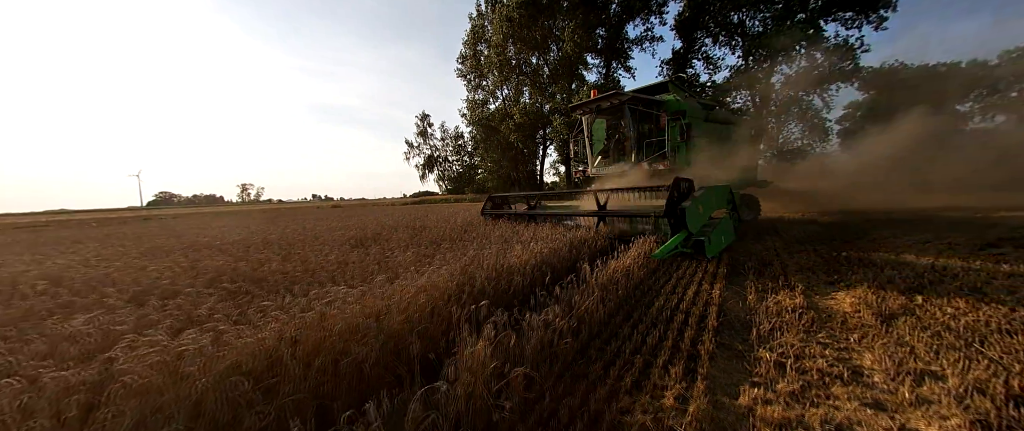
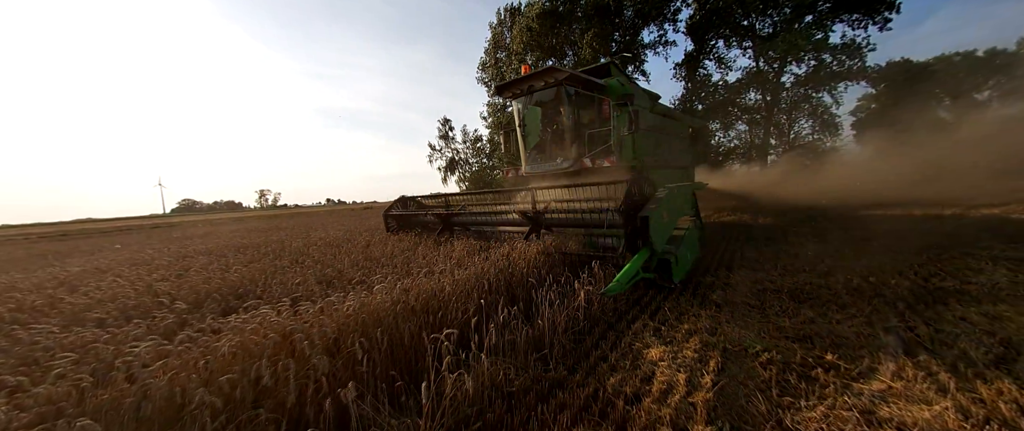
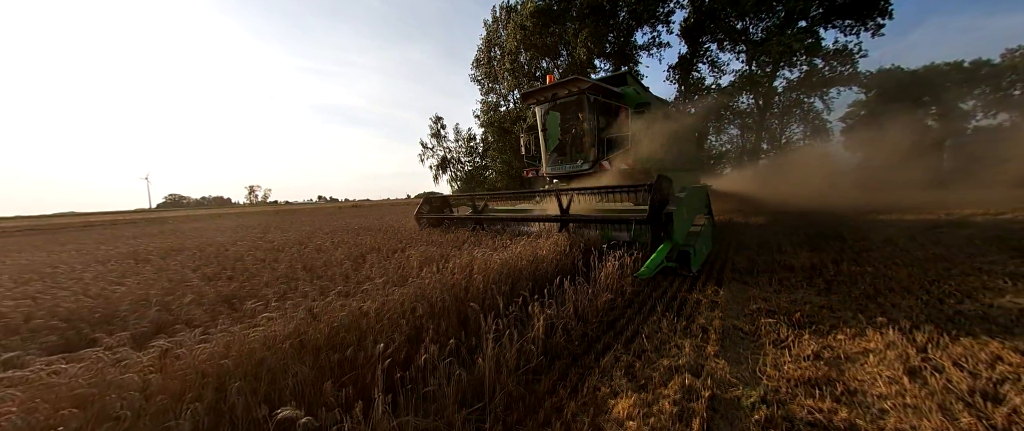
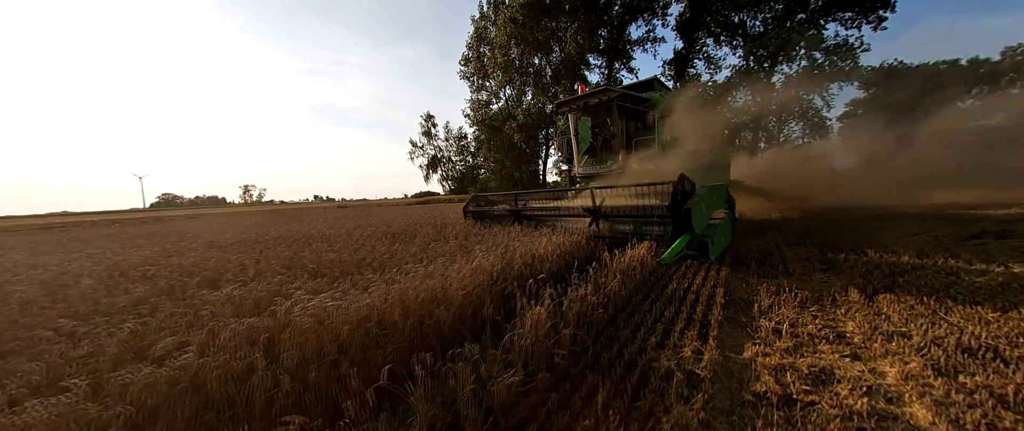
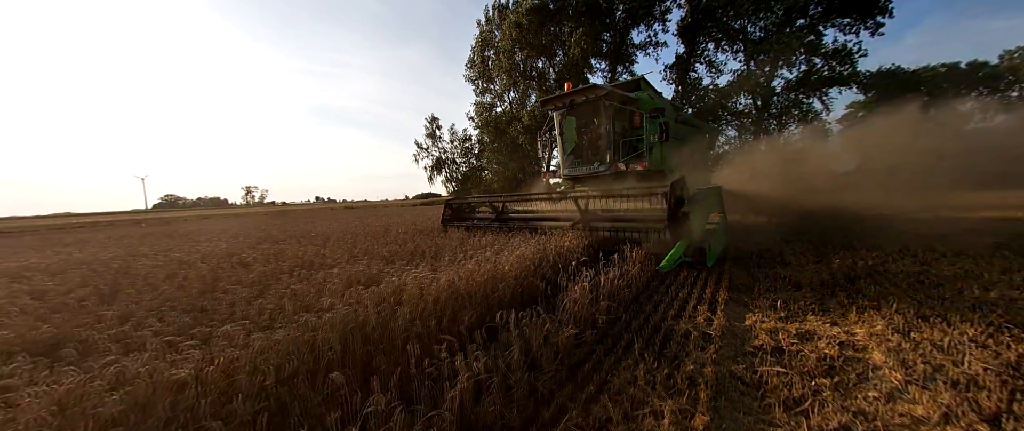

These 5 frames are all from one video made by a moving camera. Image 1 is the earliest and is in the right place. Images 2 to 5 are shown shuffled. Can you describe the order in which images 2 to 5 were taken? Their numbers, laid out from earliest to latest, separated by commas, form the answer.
4, 5, 3, 2
